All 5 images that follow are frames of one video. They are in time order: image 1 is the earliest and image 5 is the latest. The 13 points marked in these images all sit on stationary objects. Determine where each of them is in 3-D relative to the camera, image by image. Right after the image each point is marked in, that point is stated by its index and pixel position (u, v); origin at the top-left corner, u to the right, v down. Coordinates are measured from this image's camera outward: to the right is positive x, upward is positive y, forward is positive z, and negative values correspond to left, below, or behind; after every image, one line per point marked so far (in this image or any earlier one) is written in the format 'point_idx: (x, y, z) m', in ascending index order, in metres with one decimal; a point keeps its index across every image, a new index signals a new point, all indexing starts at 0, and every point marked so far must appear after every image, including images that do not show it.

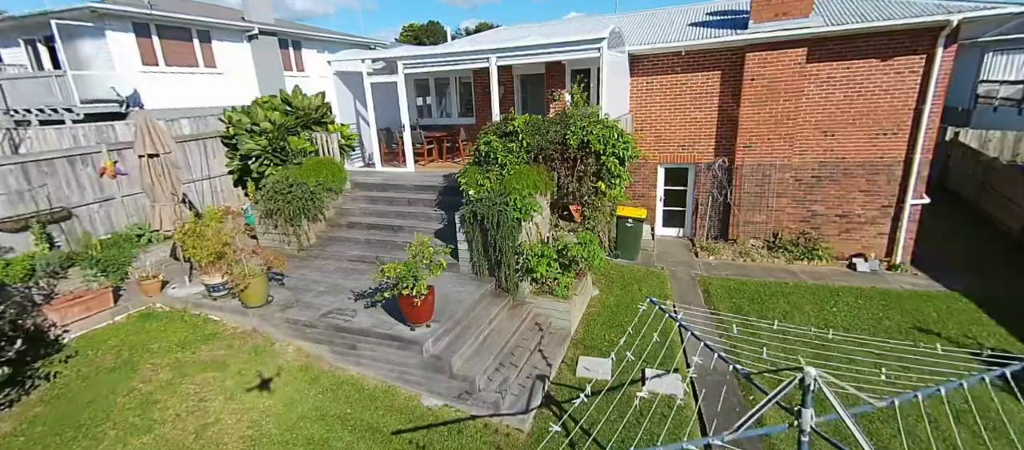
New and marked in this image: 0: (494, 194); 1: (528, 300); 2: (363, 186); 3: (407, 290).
0: (-0.2, +0.5, +6.7) m
1: (+0.2, -1.1, +6.6) m
2: (-2.9, +0.7, +8.9) m
3: (-1.1, -0.7, +5.4) m
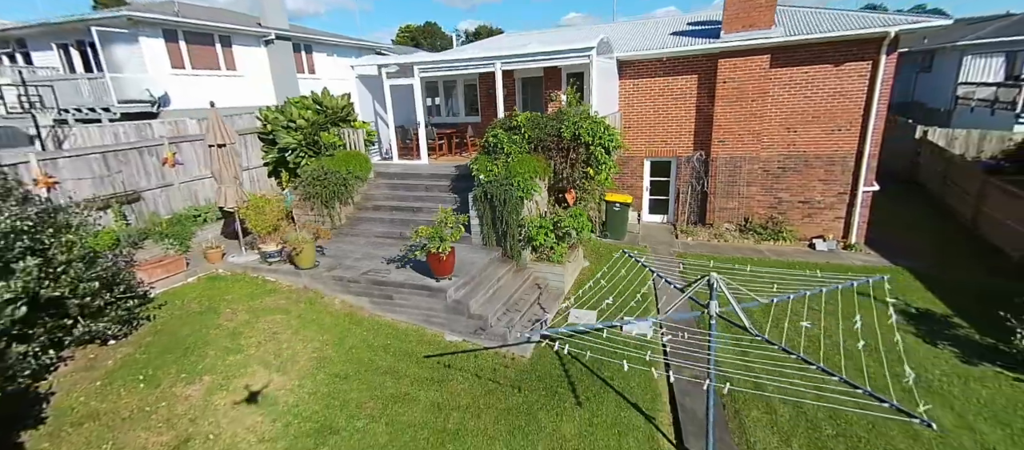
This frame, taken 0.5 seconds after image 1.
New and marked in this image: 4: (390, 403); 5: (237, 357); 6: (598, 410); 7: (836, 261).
0: (-0.2, +0.8, +8.0) m
1: (+0.3, -0.7, +7.9) m
2: (-2.8, +1.1, +10.2) m
3: (-1.1, -0.3, +6.7) m
4: (-1.4, -2.0, +5.2) m
5: (-3.3, -1.6, +5.6) m
6: (+1.0, -2.1, +5.2) m
7: (+6.8, -0.7, +9.5) m
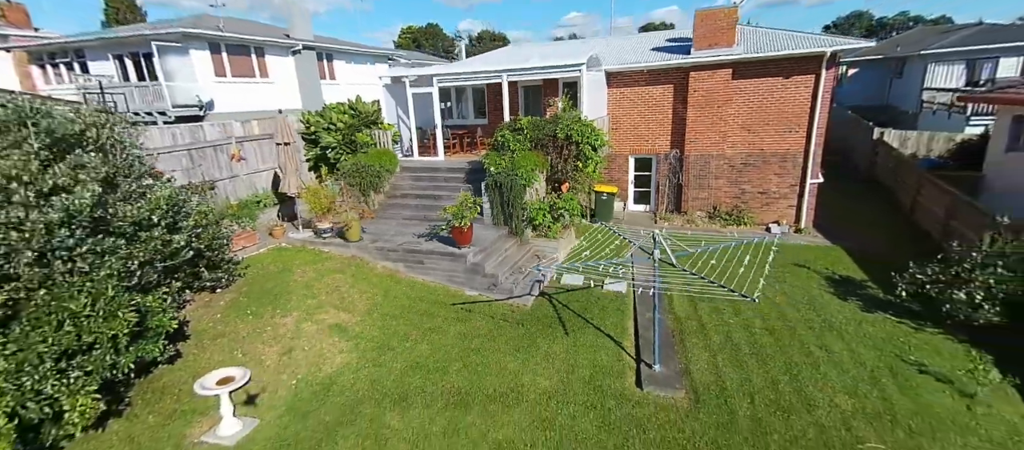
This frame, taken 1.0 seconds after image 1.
0: (-0.1, +1.2, +9.9) m
1: (+0.4, -0.3, +9.8) m
2: (-2.7, +1.5, +12.1) m
3: (-1.0, +0.1, +8.6) m
4: (-1.3, -1.7, +7.1) m
5: (-3.3, -1.3, +7.6) m
6: (+1.1, -1.7, +7.1) m
7: (+6.8, -0.4, +11.4) m
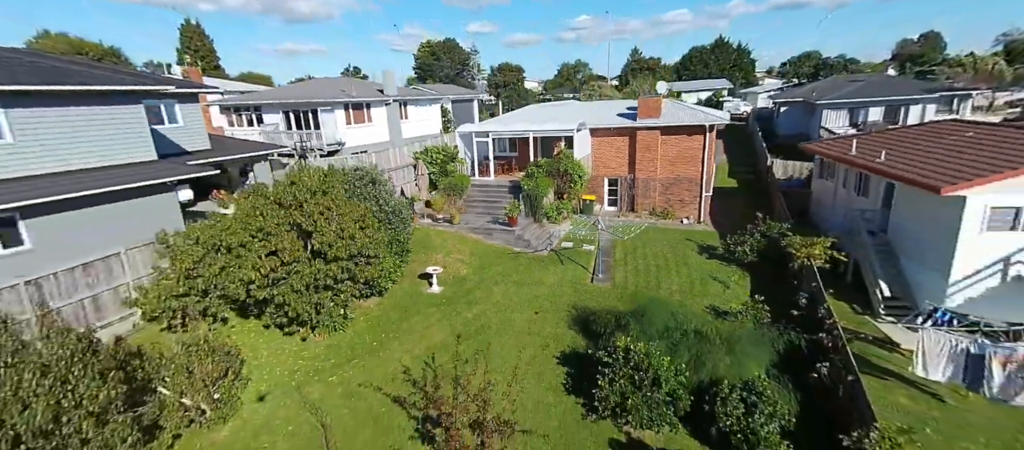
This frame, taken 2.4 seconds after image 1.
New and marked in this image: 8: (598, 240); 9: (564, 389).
0: (+0.9, +1.5, +18.8) m
1: (+1.4, 0.0, +18.7) m
2: (-1.7, +1.8, +21.0) m
3: (0.0, +0.4, +17.5) m
4: (-0.4, -1.3, +16.0) m
5: (-2.3, -0.9, +16.5) m
6: (+2.0, -1.4, +16.0) m
7: (+7.8, -0.1, +20.2) m
8: (+3.4, -0.6, +18.1) m
9: (+1.2, -3.7, +10.2) m
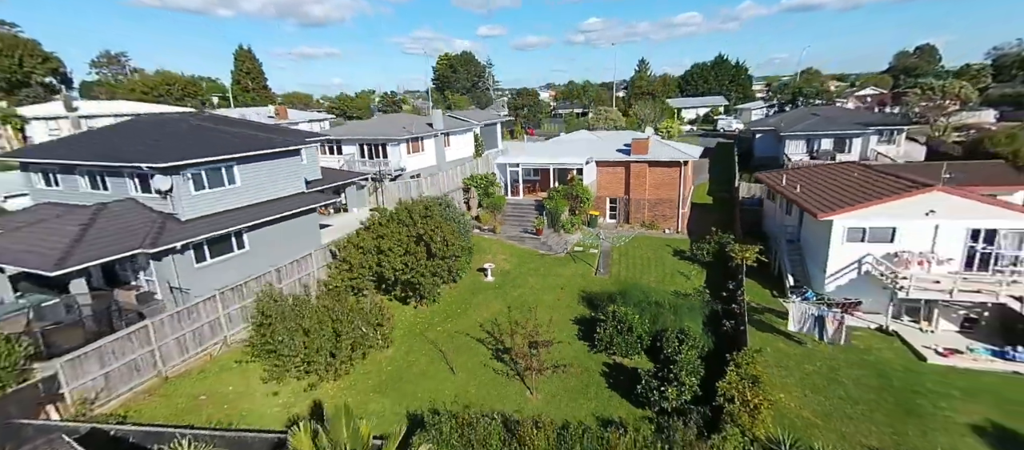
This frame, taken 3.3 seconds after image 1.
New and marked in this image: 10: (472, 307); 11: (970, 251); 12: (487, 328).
0: (+2.4, +1.0, +25.7) m
1: (+2.8, -0.5, +25.6) m
2: (-0.2, +1.3, +28.0) m
3: (+1.4, -0.1, +24.5) m
4: (+1.0, -1.8, +23.0) m
5: (-0.9, -1.4, +23.5) m
6: (+3.4, -1.9, +22.9) m
7: (+9.3, -0.7, +26.9) m
8: (+4.9, -1.1, +25.0) m
9: (+2.4, -4.2, +17.1) m
10: (-1.7, -3.4, +18.7) m
11: (+17.4, -0.9, +17.3) m
12: (-1.0, -3.9, +17.5) m
